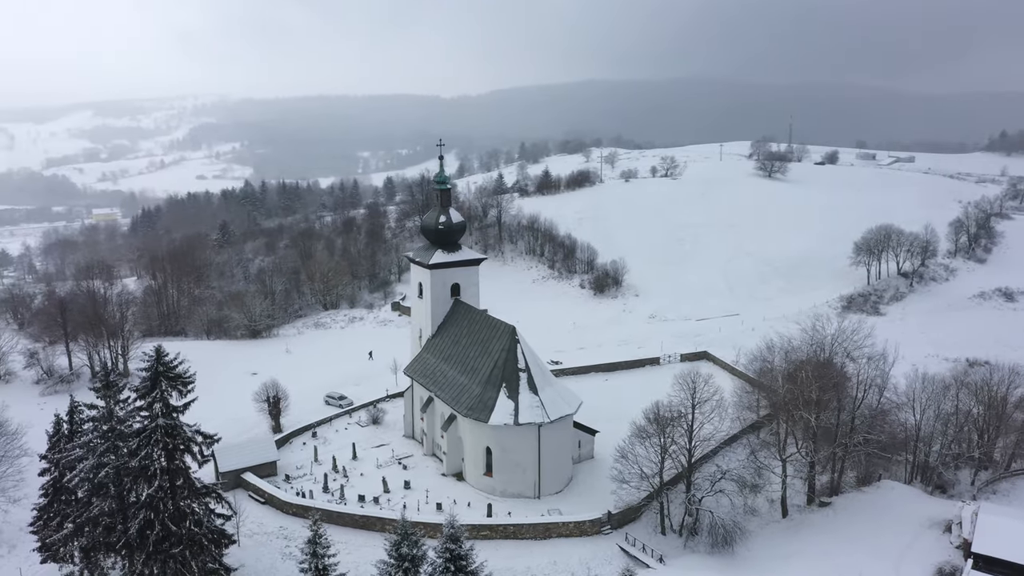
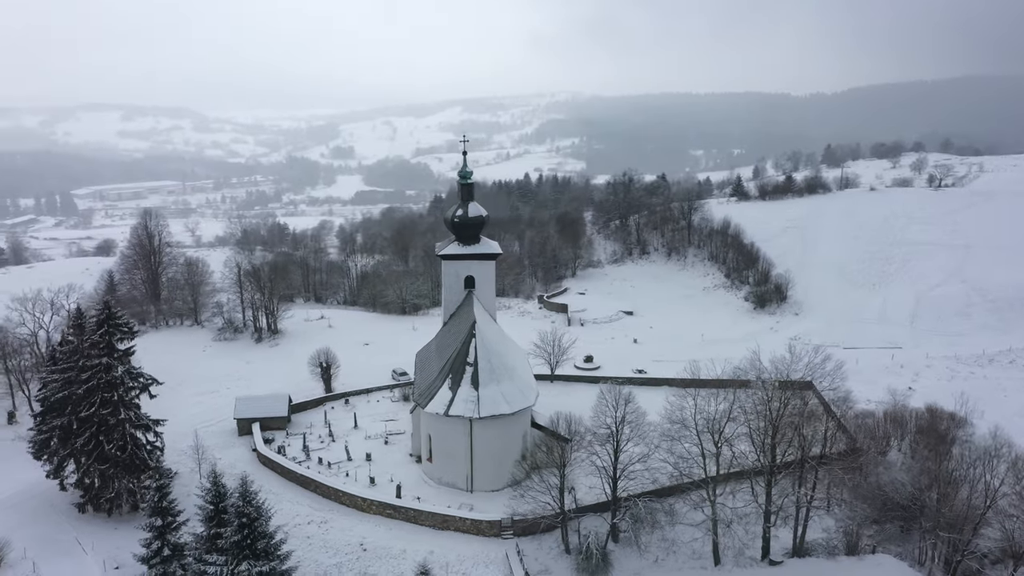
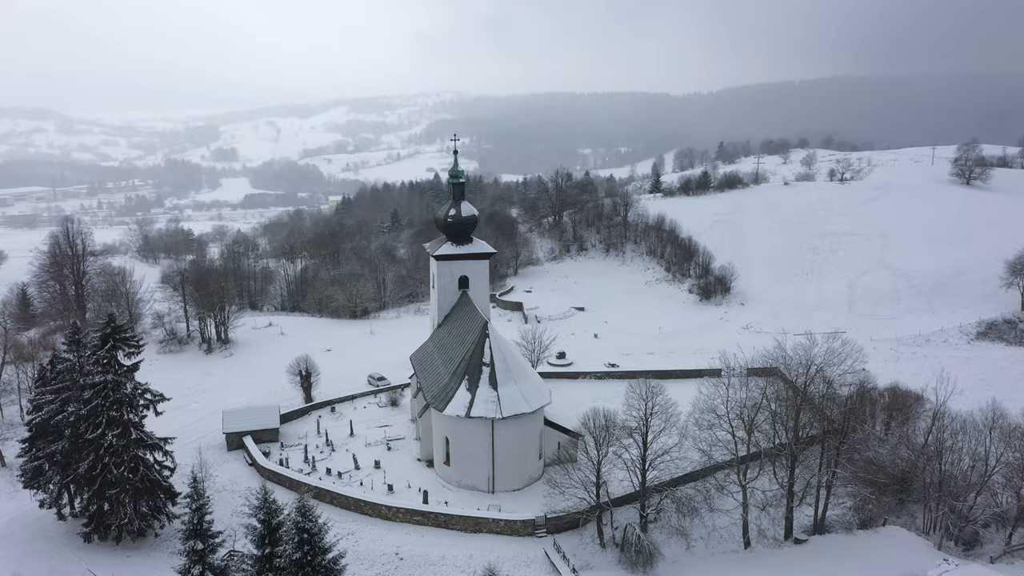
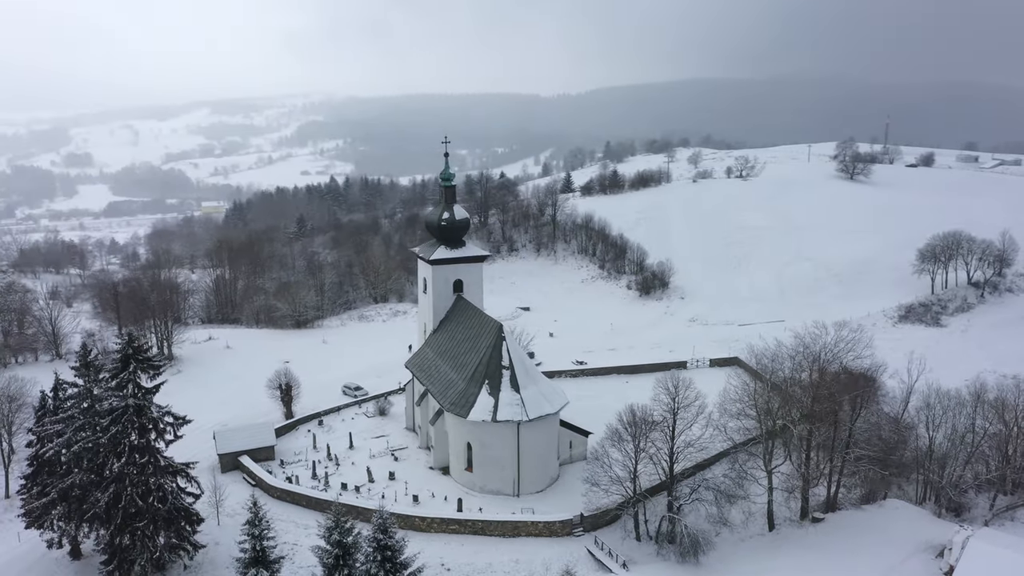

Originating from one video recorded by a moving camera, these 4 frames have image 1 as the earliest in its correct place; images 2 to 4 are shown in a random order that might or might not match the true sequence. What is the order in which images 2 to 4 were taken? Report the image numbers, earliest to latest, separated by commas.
4, 3, 2
